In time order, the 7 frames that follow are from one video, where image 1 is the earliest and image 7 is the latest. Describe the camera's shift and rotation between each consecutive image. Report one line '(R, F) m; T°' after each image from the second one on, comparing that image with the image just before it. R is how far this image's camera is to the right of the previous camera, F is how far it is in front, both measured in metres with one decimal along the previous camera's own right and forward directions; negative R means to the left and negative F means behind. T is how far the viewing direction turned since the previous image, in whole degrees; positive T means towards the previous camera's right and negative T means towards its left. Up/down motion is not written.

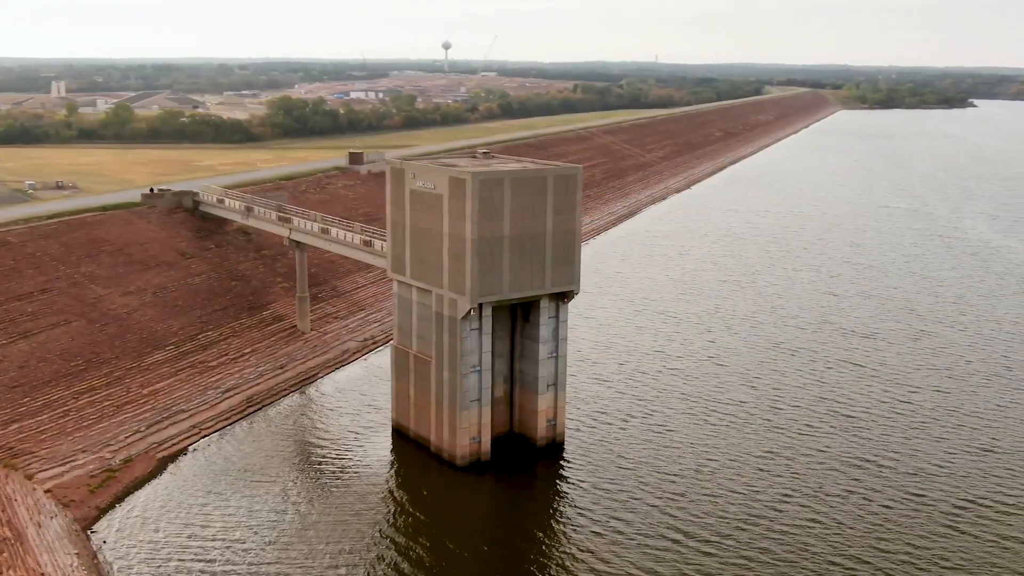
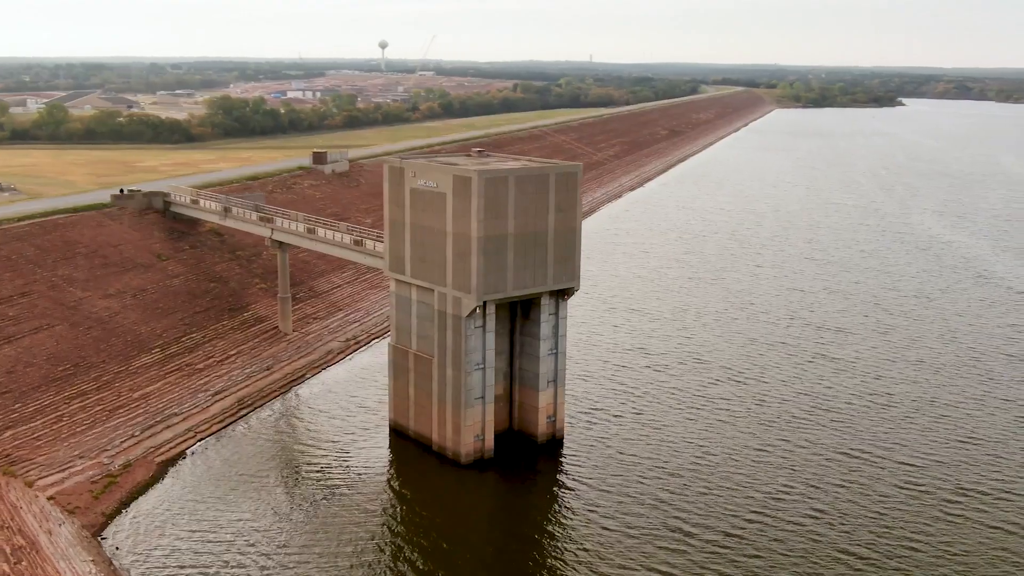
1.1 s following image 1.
(-1.4, -0.1) m; +3°
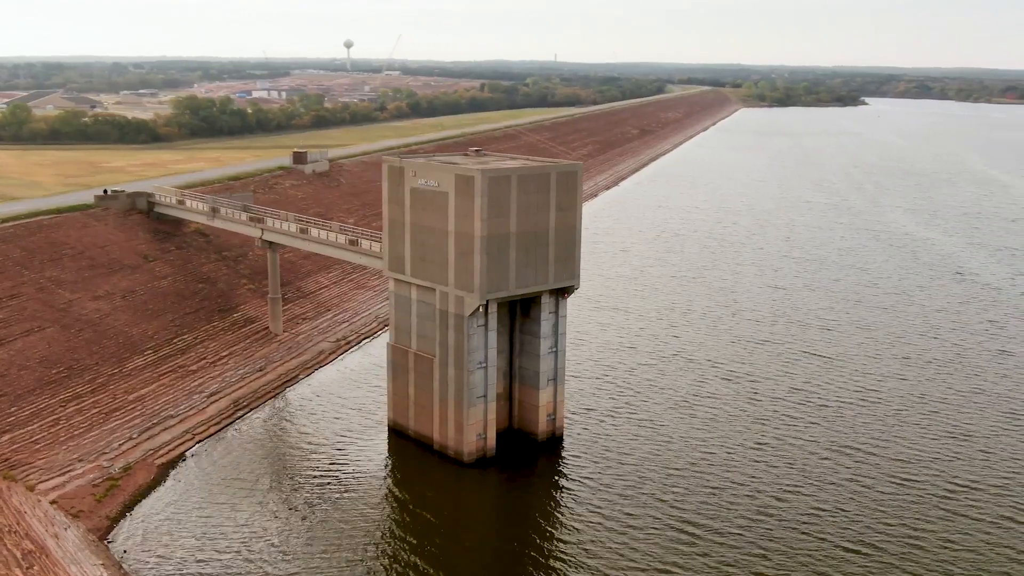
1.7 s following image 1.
(-0.7, 0.0) m; +2°
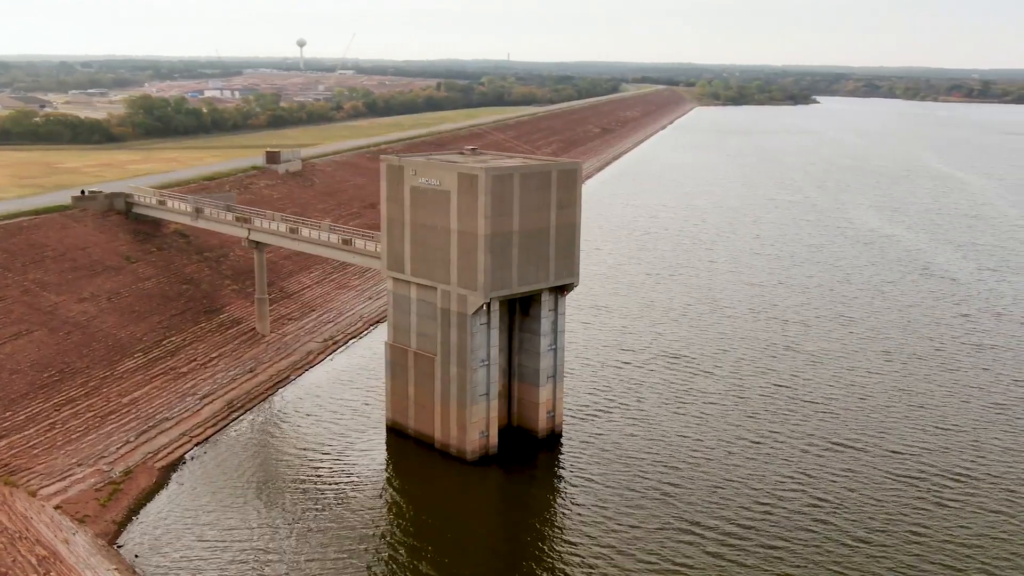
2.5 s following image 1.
(-1.0, -0.1) m; +2°
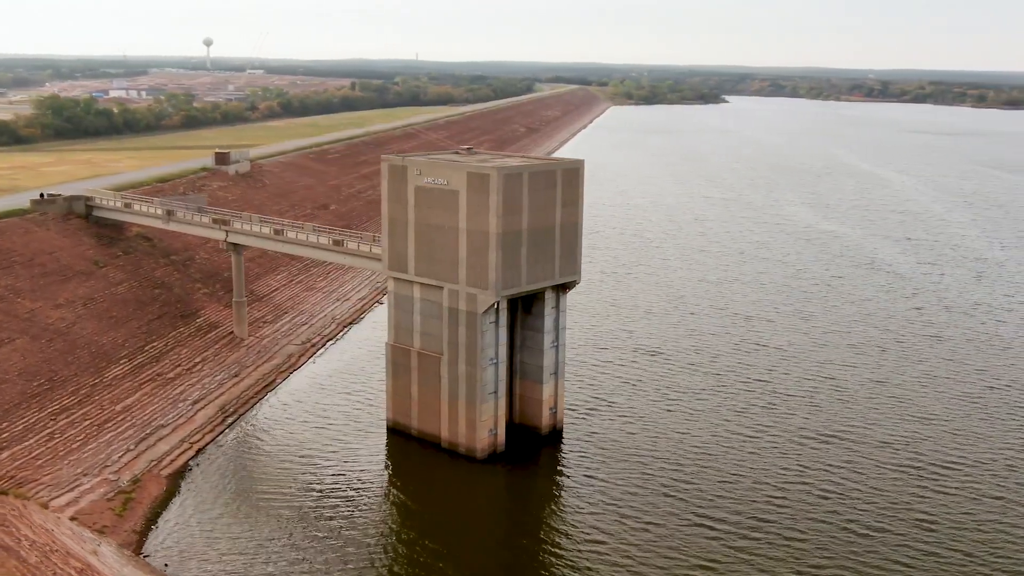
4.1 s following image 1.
(-2.0, -0.1) m; +5°
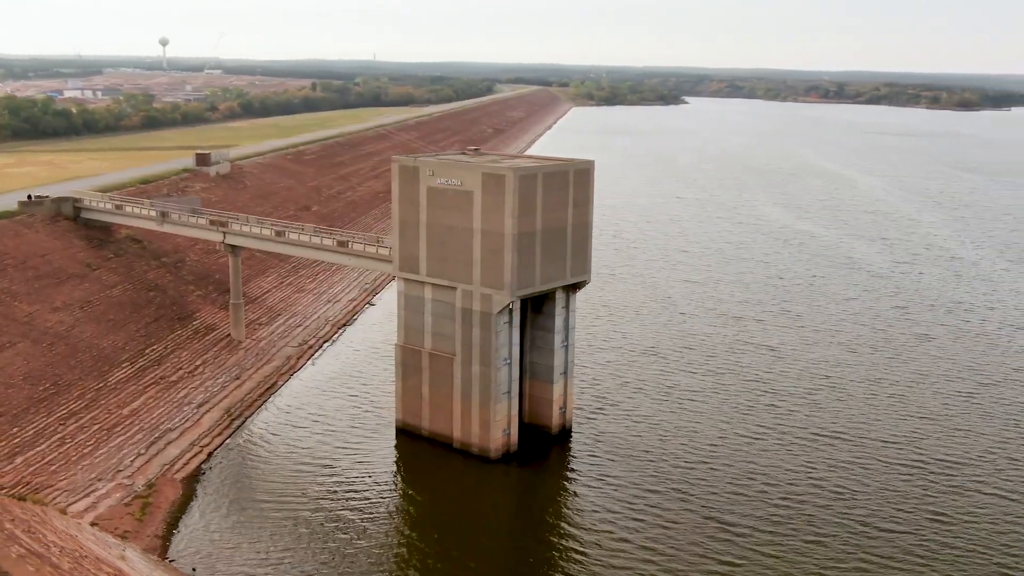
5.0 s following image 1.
(-1.1, -0.1) m; +2°
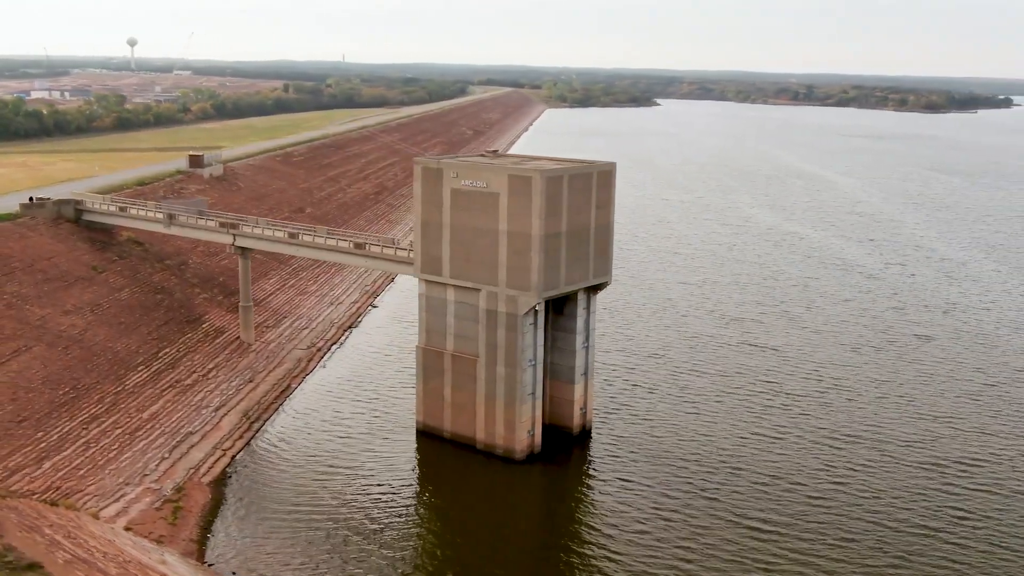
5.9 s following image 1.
(-1.1, 0.0) m; +1°
